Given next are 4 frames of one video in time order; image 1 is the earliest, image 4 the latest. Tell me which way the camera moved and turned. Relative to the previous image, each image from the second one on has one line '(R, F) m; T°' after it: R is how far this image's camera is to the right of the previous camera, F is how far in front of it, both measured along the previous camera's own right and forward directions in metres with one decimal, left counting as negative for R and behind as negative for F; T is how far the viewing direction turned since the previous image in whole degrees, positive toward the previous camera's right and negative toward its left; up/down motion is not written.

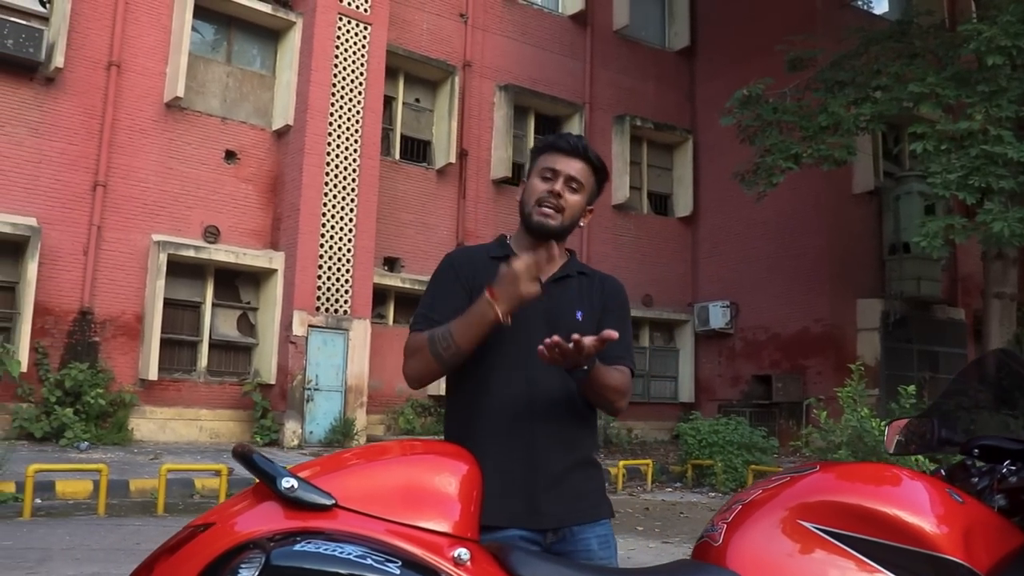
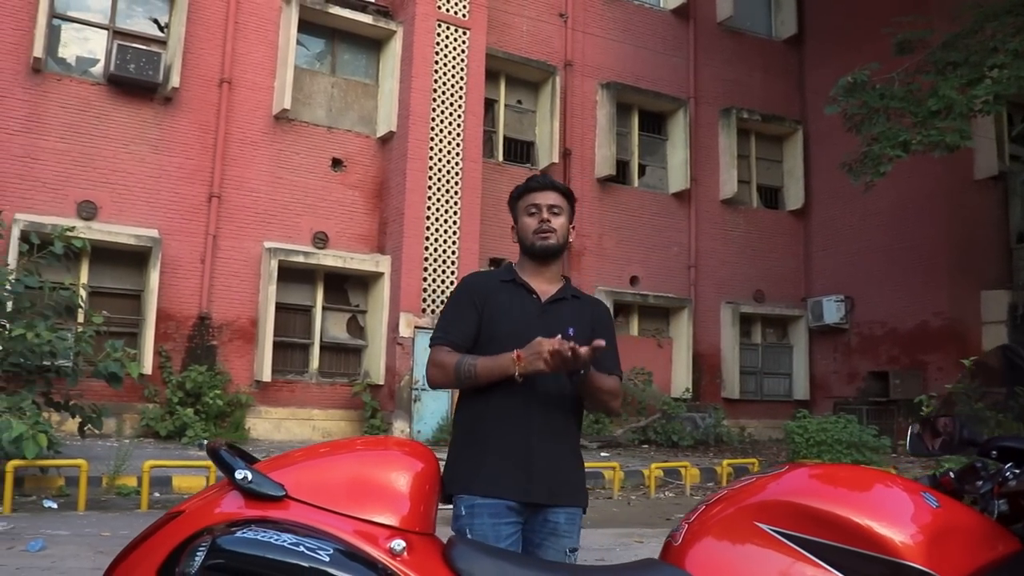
(+0.4, 0.0) m; -8°
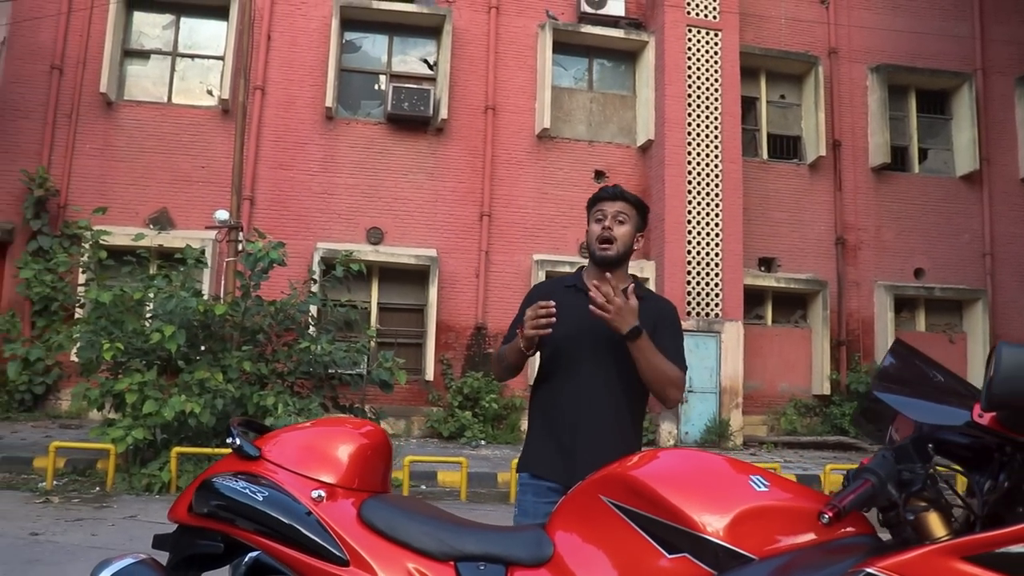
(+1.2, 0.0) m; -21°
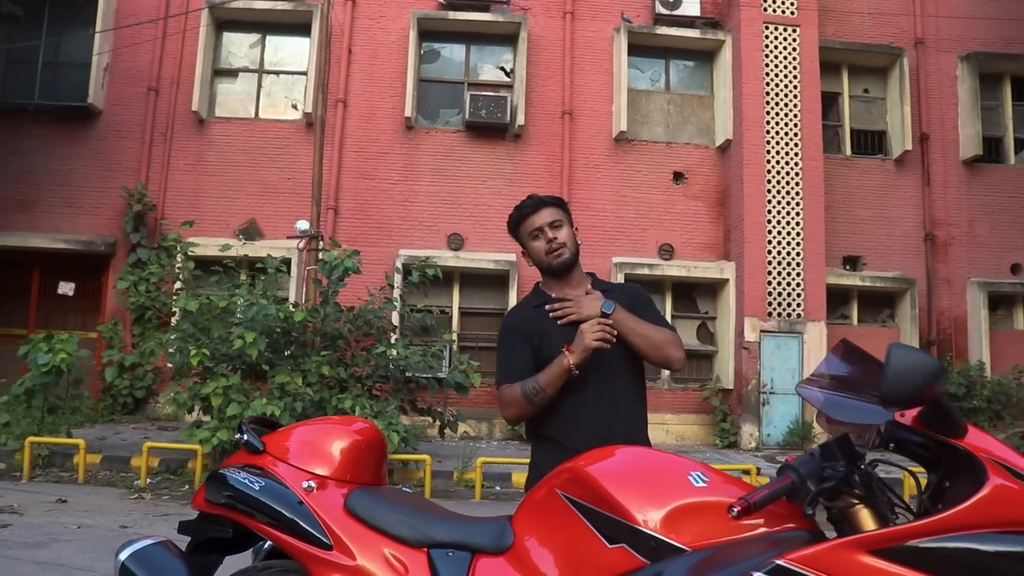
(+0.5, -0.1) m; -7°
